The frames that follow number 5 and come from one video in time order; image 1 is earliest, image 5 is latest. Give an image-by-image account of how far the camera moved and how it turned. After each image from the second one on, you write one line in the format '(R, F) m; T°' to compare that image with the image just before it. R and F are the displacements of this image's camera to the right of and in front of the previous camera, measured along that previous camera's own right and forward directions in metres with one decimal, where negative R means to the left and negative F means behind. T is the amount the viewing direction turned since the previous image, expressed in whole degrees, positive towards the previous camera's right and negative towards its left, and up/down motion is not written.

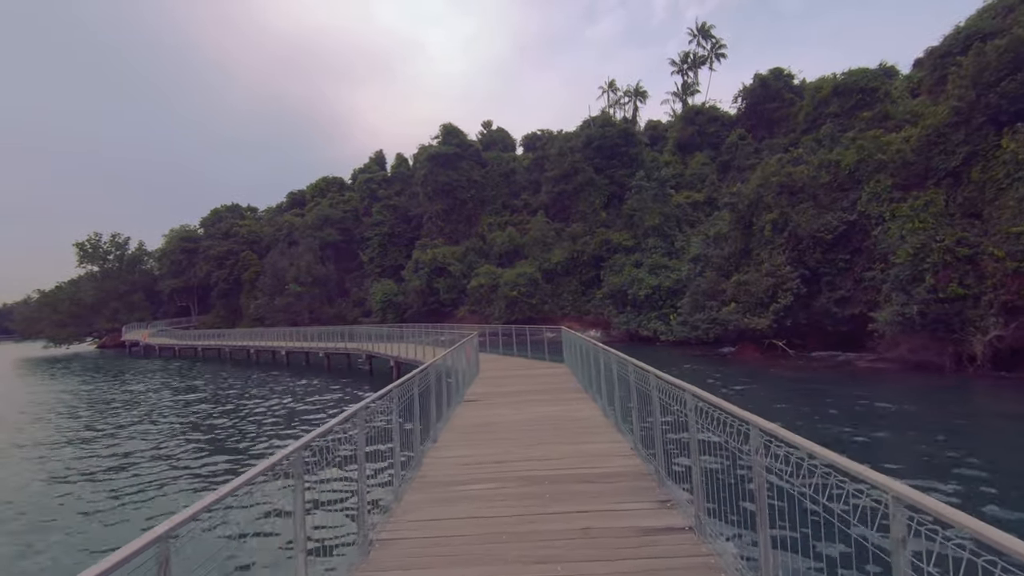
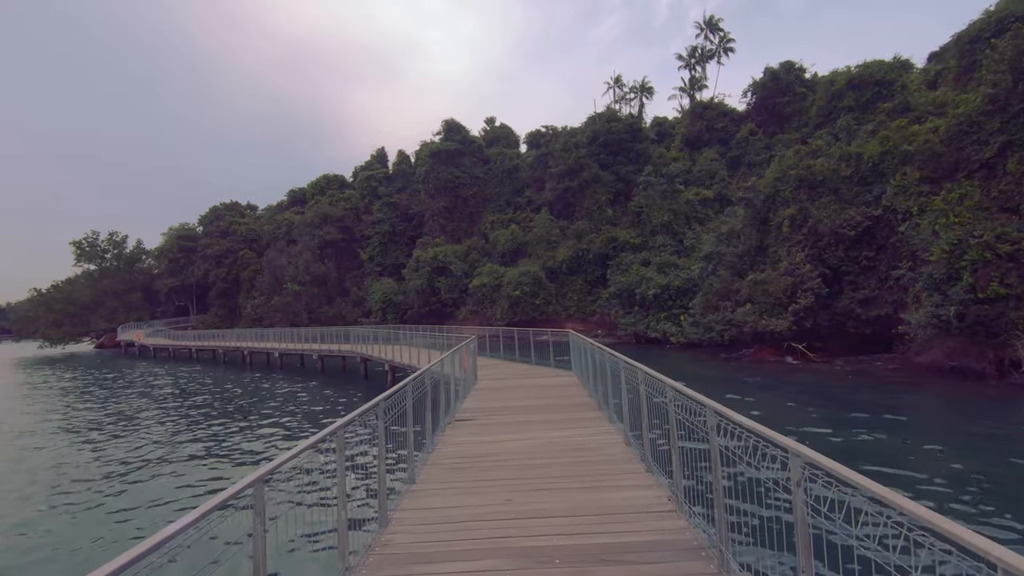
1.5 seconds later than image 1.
(0.0, +1.1) m; 0°
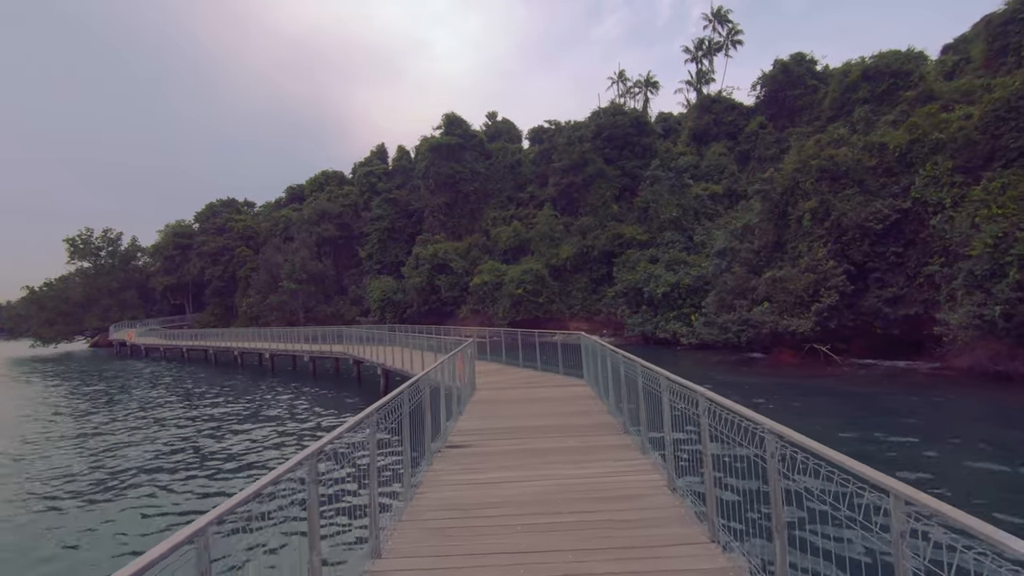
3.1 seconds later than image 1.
(0.0, +1.2) m; 0°
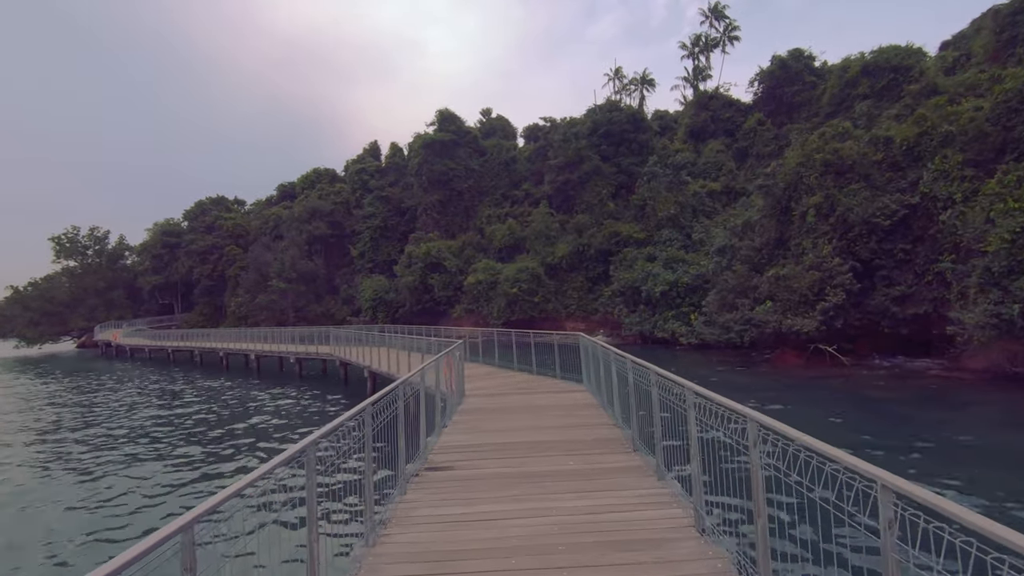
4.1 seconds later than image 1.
(0.0, +0.7) m; 0°
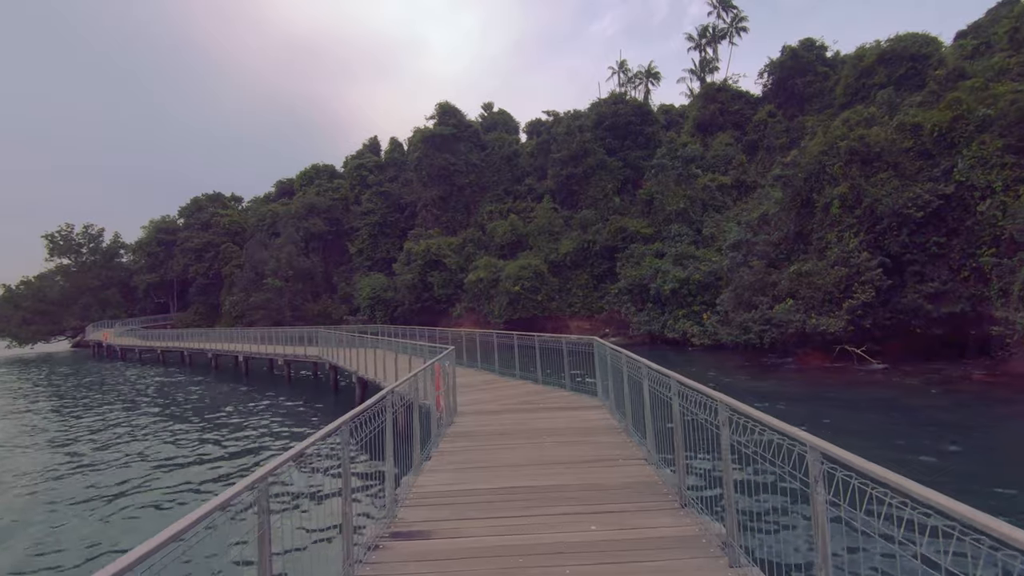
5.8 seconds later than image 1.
(0.0, +1.2) m; 0°
